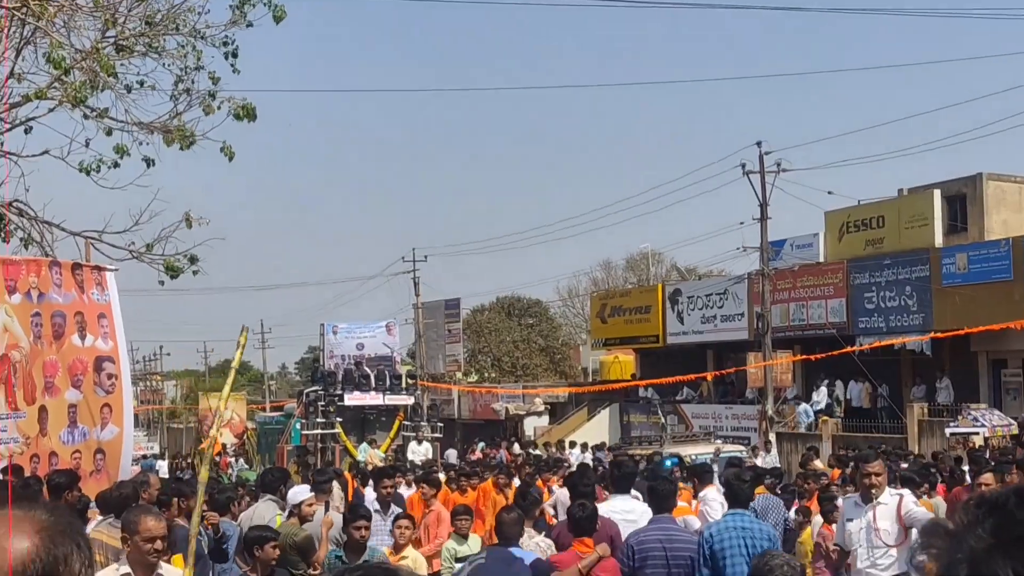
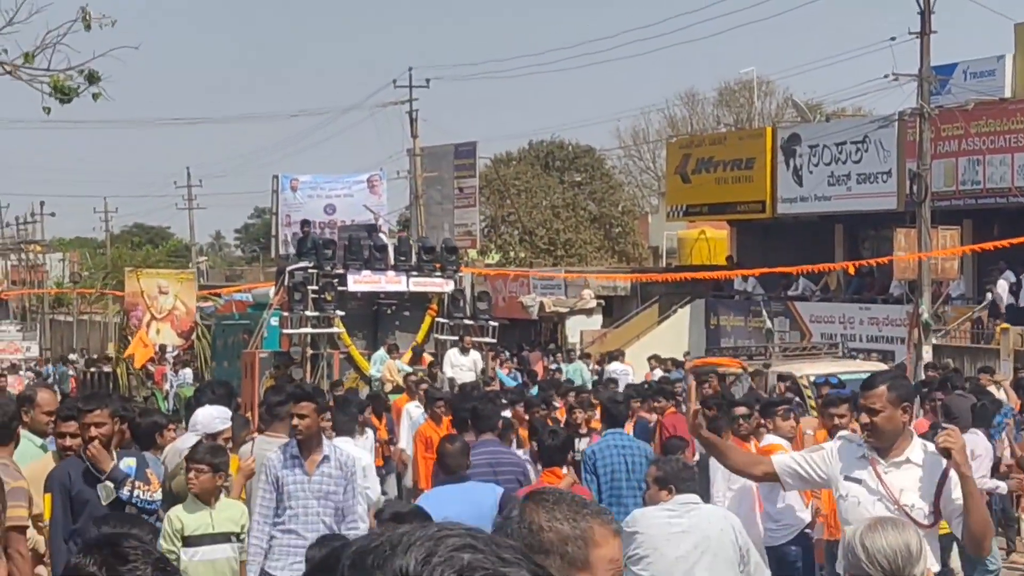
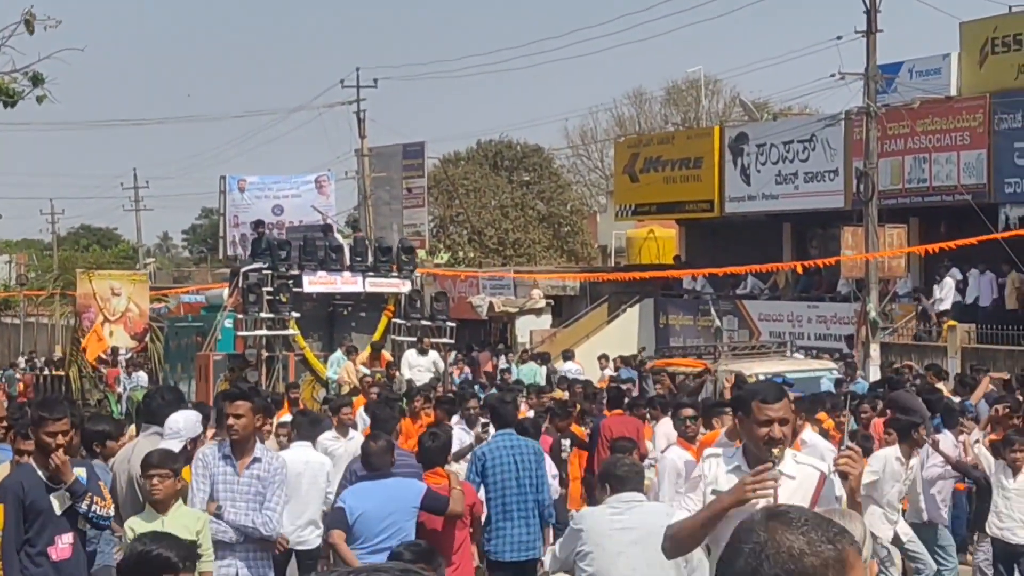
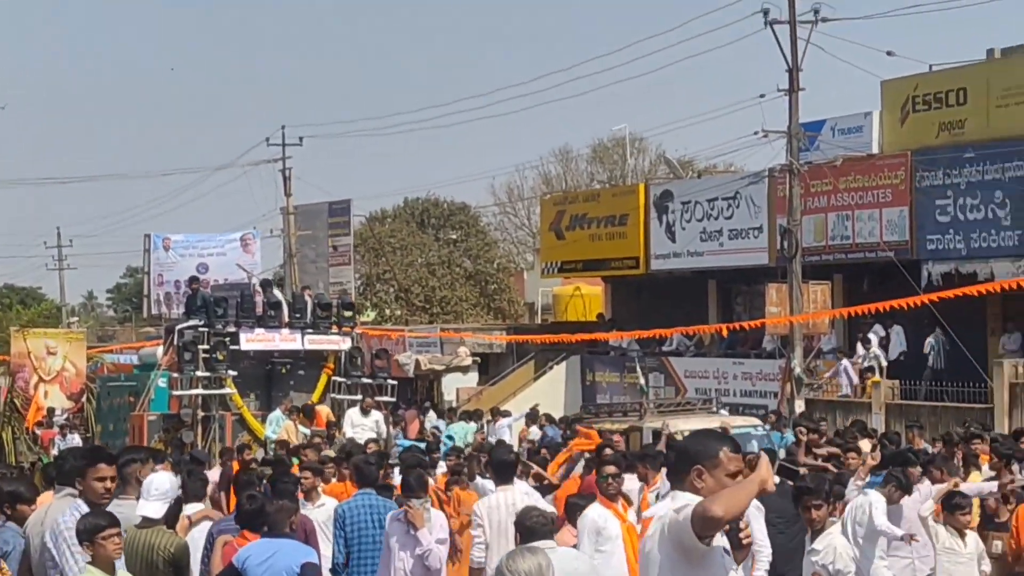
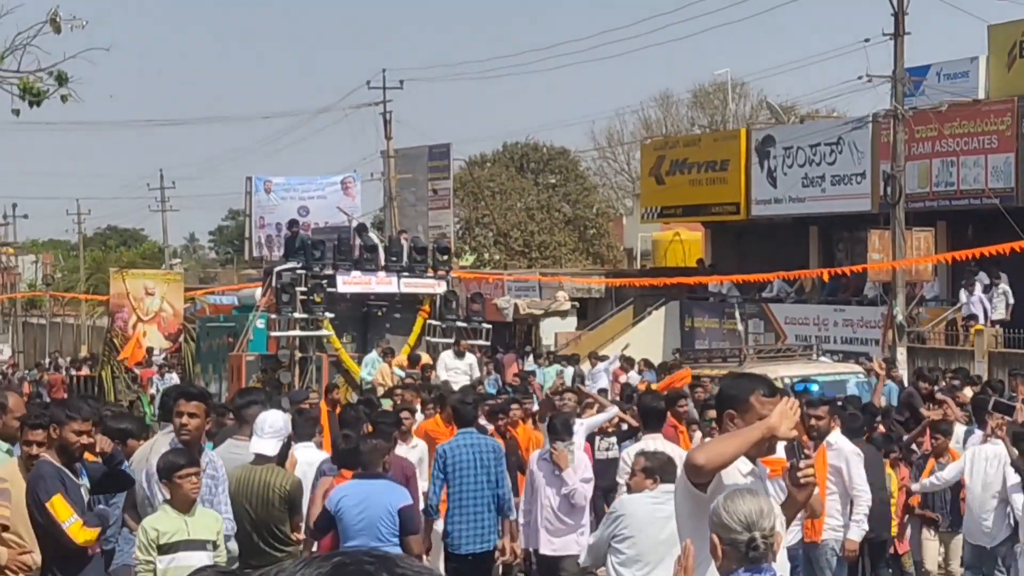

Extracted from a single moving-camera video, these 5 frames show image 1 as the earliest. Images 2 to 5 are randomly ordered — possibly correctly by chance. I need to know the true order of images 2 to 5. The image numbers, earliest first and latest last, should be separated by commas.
2, 3, 5, 4
